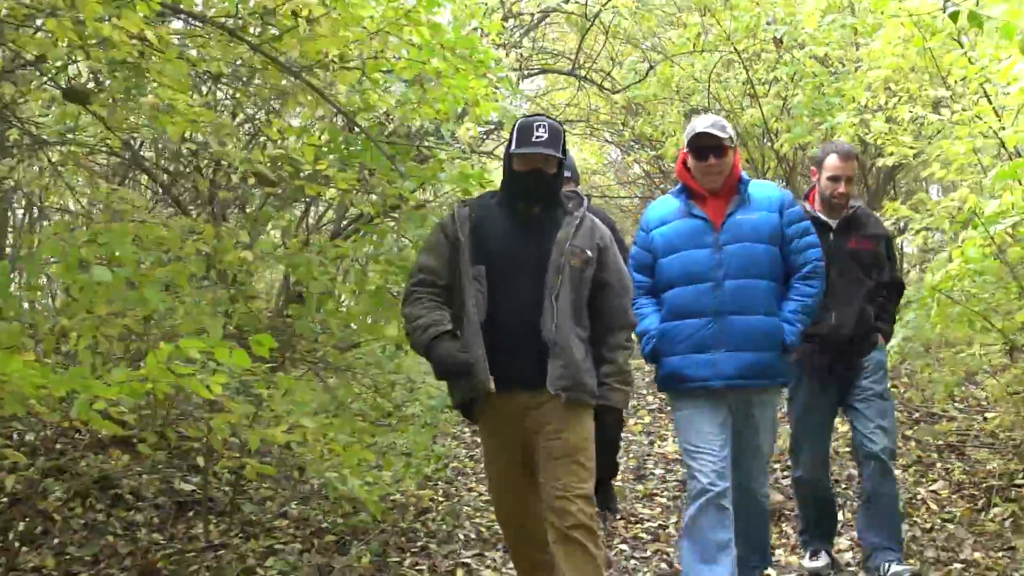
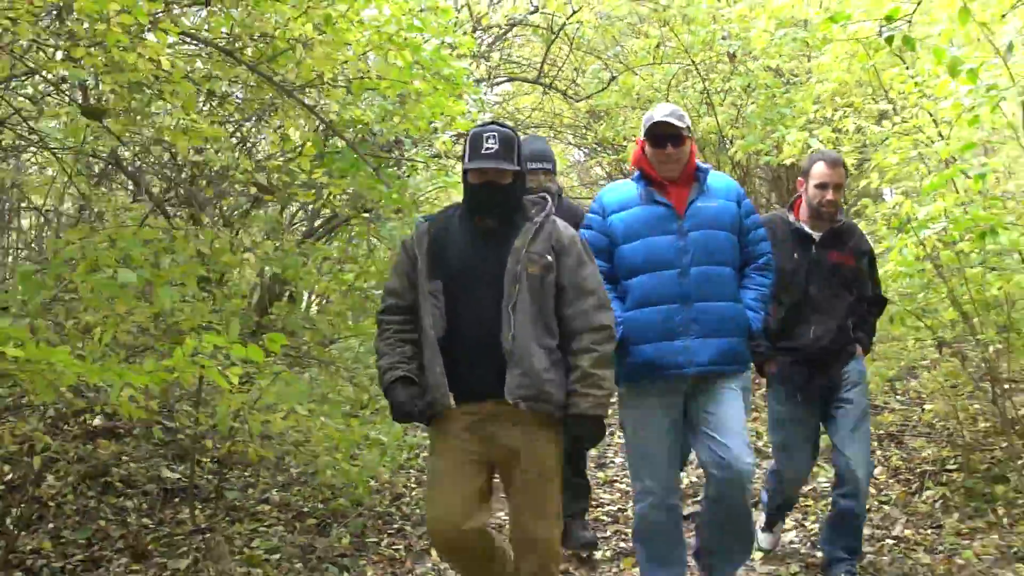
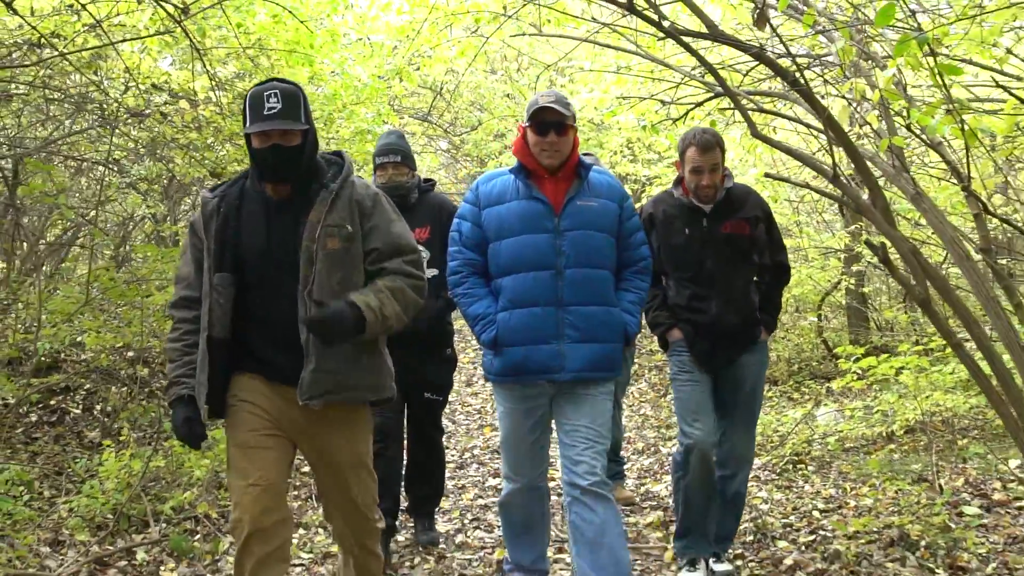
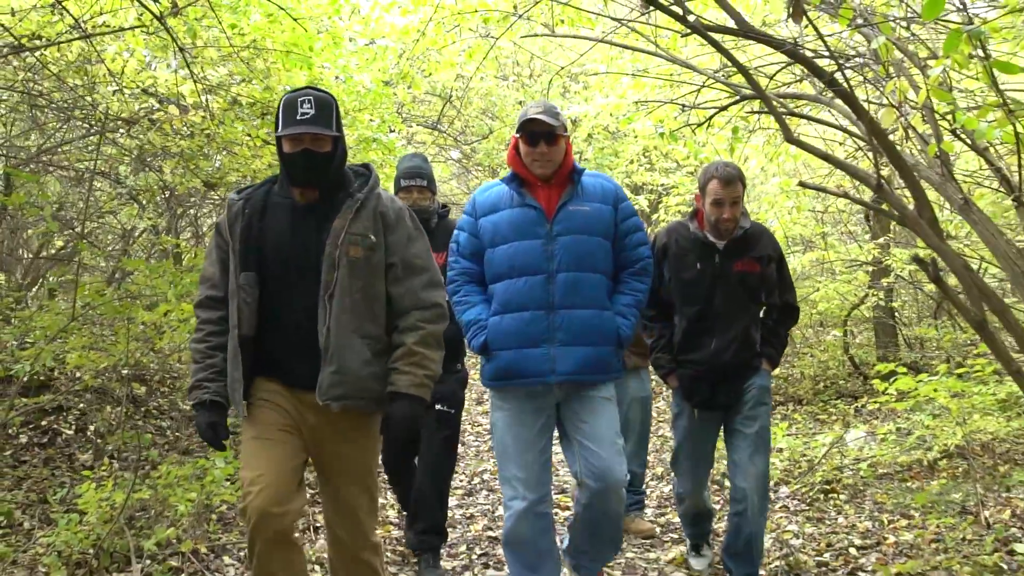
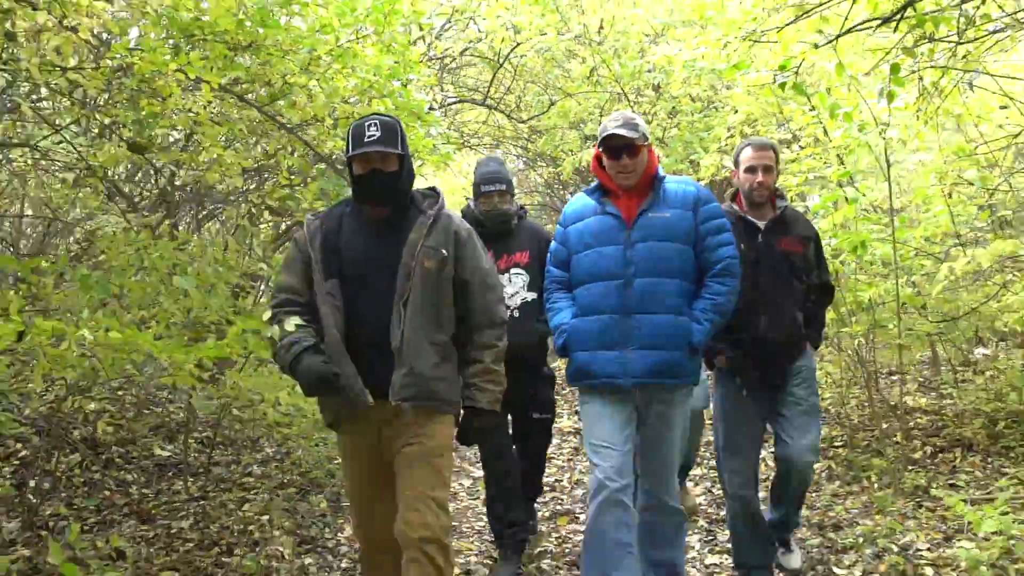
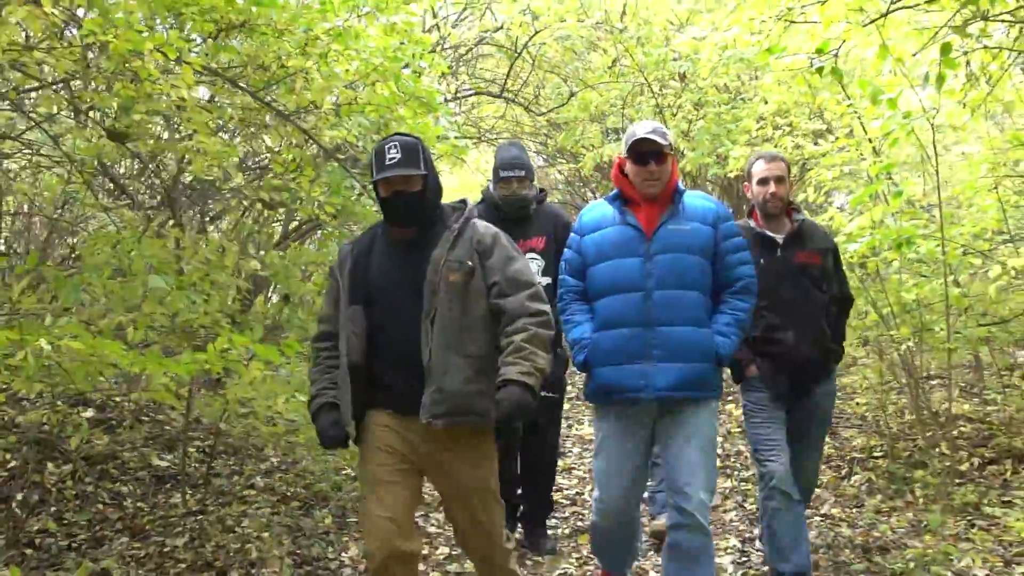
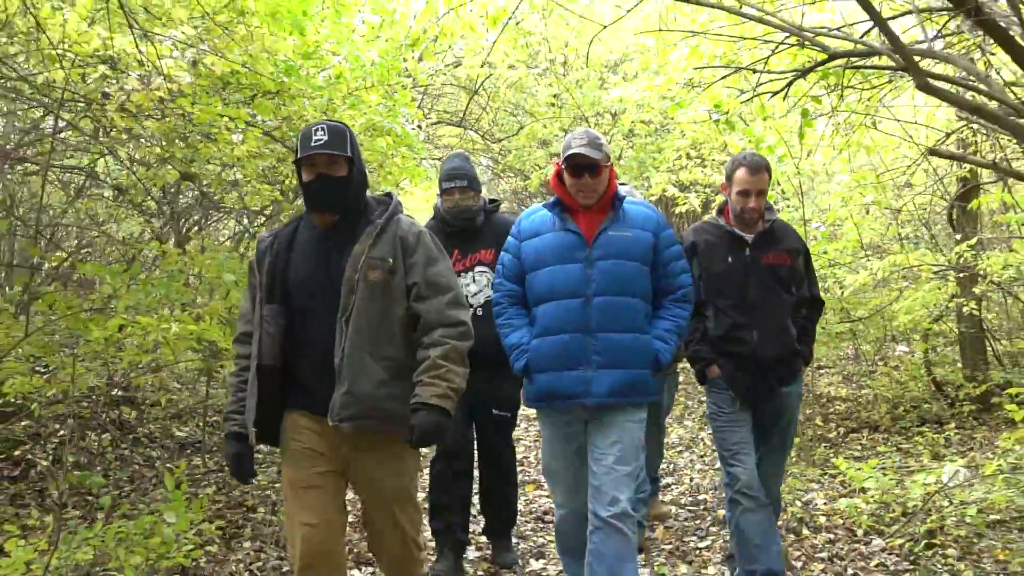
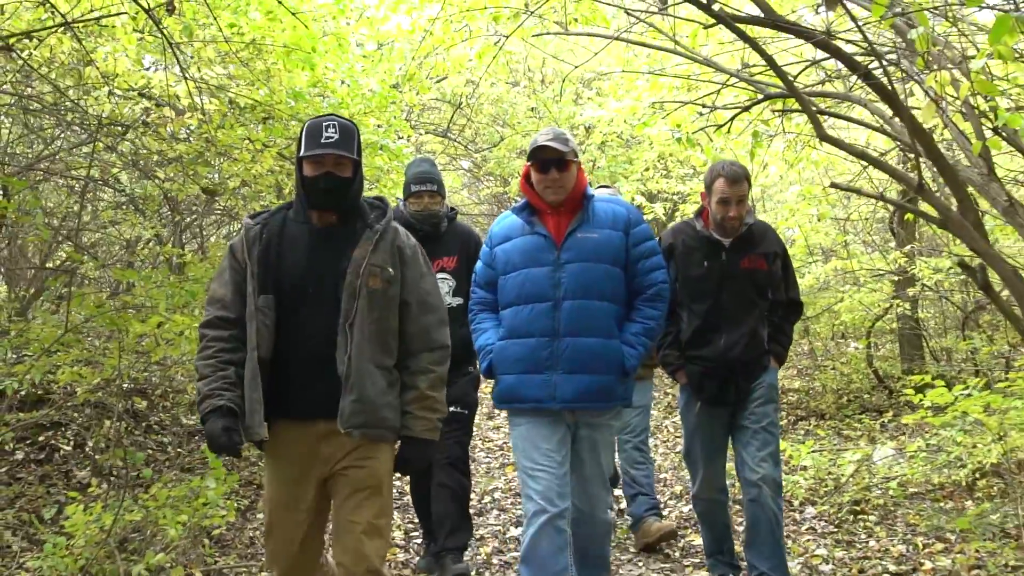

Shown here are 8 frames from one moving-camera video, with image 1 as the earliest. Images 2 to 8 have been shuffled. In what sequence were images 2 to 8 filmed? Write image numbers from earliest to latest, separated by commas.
2, 6, 5, 7, 8, 4, 3
